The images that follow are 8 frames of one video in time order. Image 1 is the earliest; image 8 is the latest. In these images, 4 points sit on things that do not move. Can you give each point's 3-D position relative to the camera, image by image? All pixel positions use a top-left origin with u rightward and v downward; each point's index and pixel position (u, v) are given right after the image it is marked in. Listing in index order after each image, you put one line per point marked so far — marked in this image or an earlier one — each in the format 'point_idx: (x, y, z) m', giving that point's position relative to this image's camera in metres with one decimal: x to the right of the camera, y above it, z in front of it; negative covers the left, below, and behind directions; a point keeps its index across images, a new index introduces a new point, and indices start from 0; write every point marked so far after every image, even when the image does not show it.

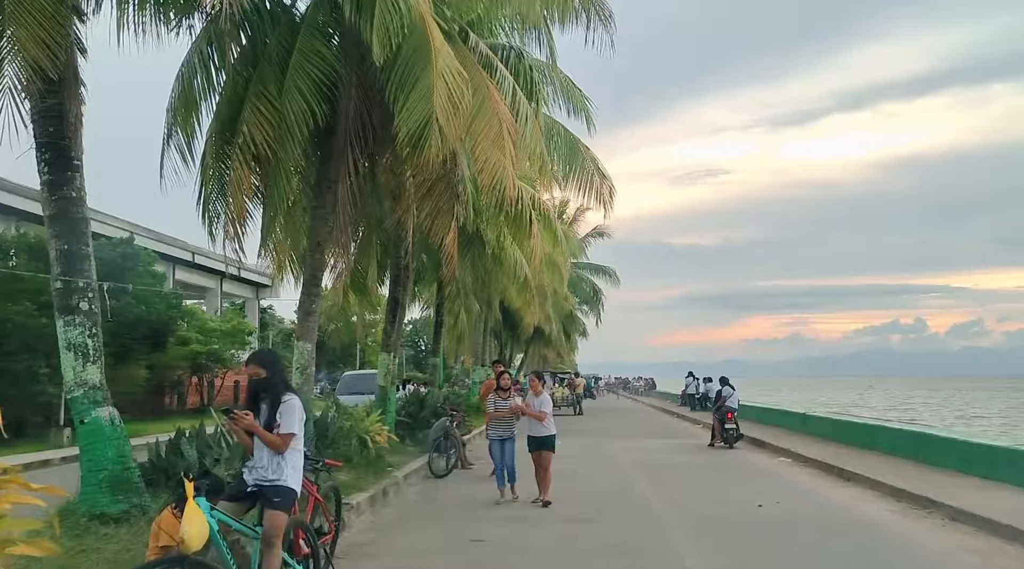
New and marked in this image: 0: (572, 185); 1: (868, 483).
0: (+1.0, +1.7, +15.7) m
1: (+5.3, -3.0, +13.8) m
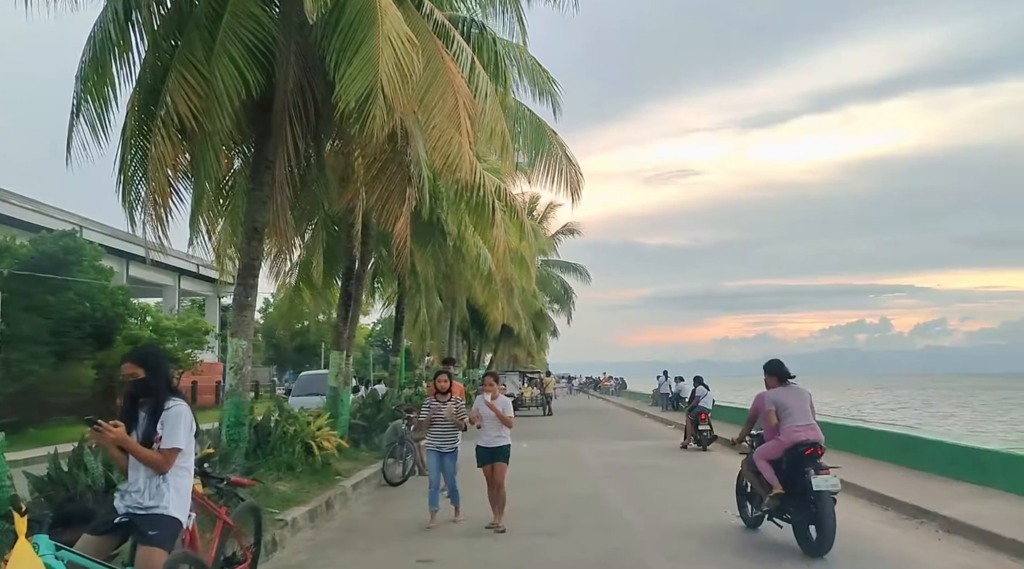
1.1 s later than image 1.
0: (+0.4, +1.8, +14.7) m
1: (+4.8, -2.9, +13.0) m
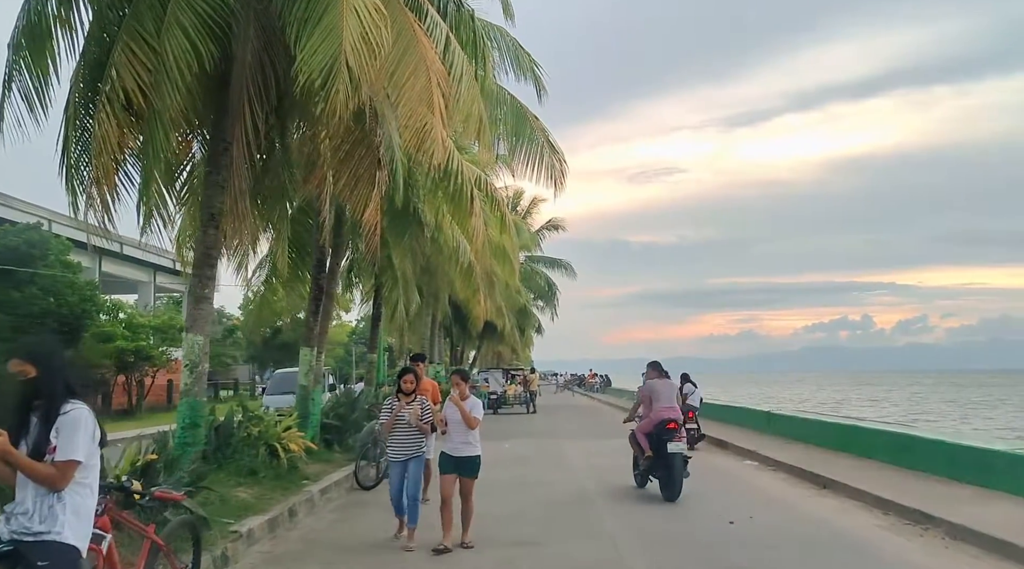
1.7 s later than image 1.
0: (+0.1, +1.9, +14.0) m
1: (+4.5, -2.8, +12.4) m
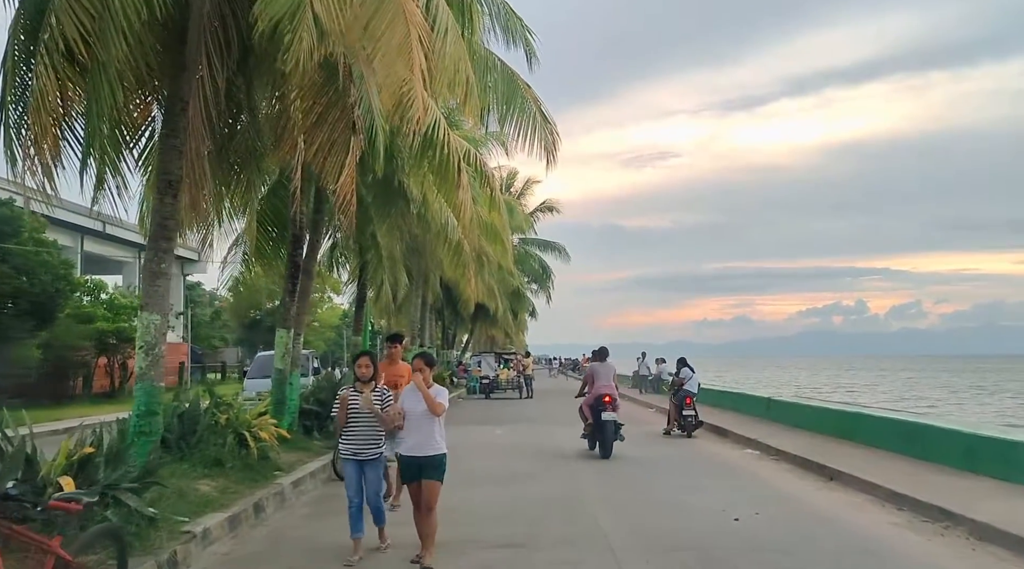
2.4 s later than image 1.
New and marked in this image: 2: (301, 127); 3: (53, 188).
0: (-0.1, +2.2, +13.2) m
1: (+4.4, -2.5, +11.6) m
2: (-2.1, +1.6, +9.3) m
3: (-3.9, +0.8, +7.7) m
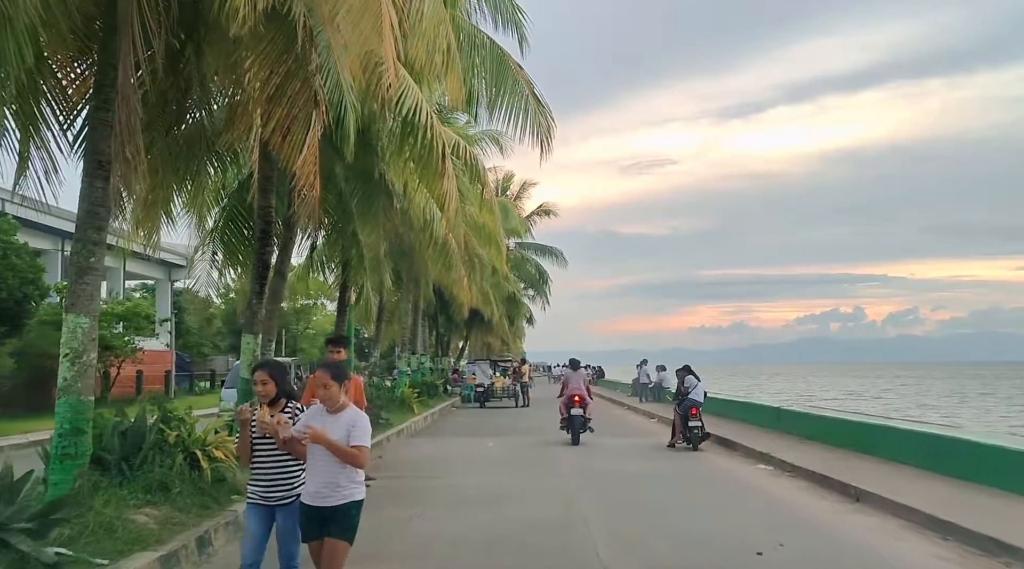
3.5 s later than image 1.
0: (-0.2, +2.2, +12.0) m
1: (+4.2, -2.5, +10.4) m
2: (-2.2, +1.6, +8.1) m
3: (-4.0, +0.8, +6.5) m
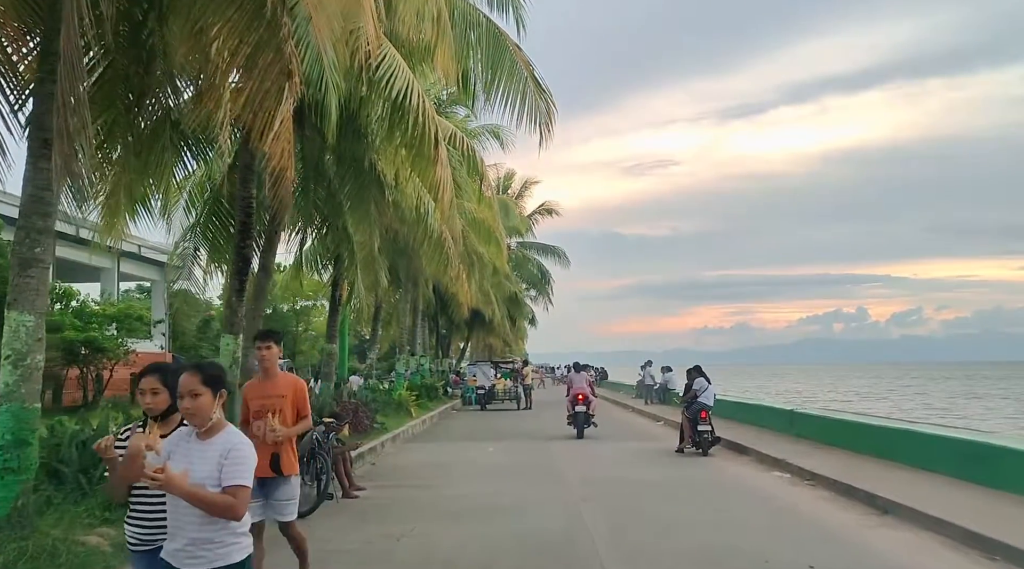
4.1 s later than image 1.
0: (-0.2, +2.2, +11.2) m
1: (+4.2, -2.4, +9.6) m
2: (-2.3, +1.6, +7.3) m
3: (-4.0, +0.9, +5.7) m
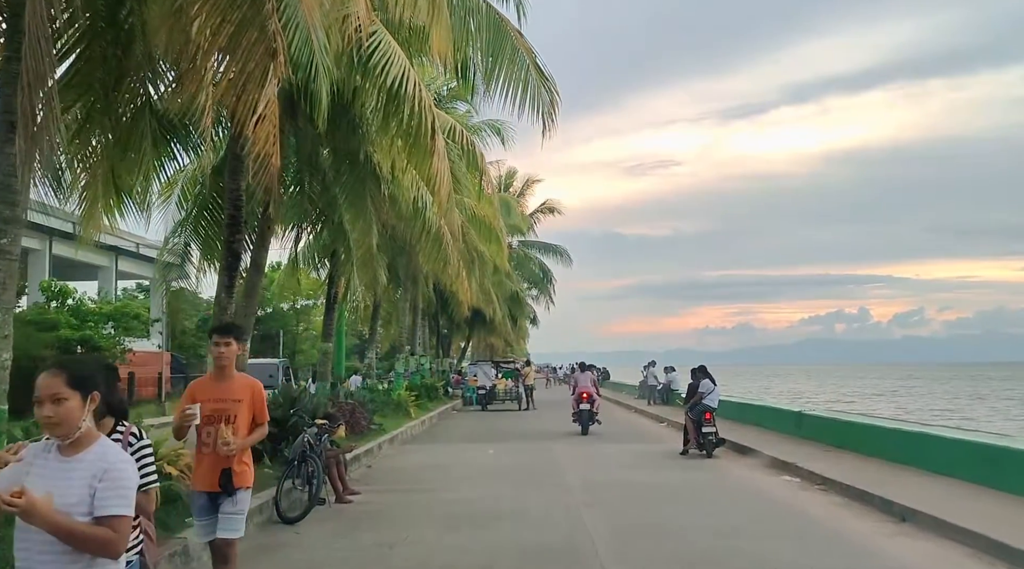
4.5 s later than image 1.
0: (-0.2, +2.3, +10.8) m
1: (+4.2, -2.4, +9.1) m
2: (-2.3, +1.7, +6.9) m
3: (-4.0, +0.9, +5.3) m
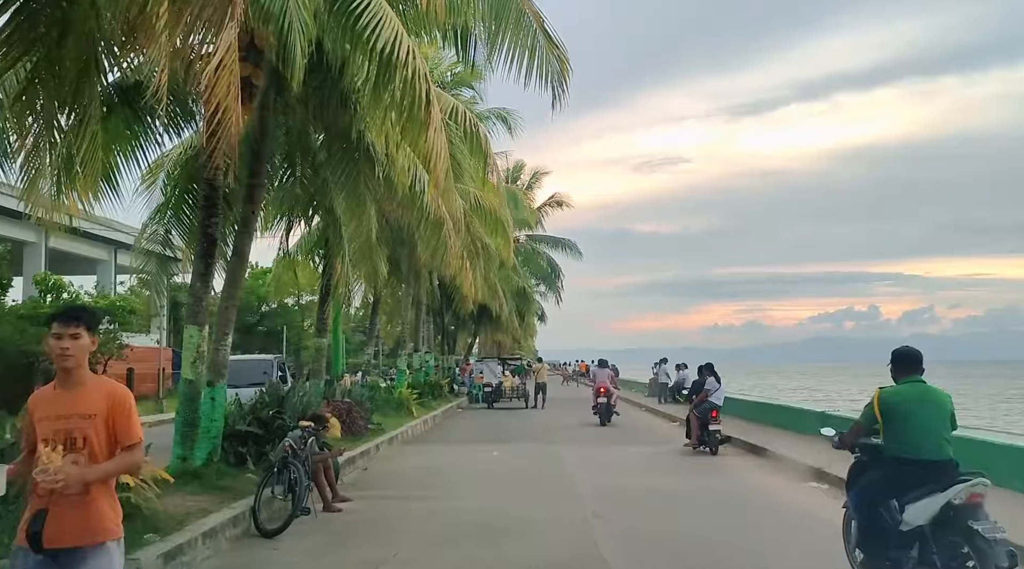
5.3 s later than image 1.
0: (-0.1, +2.4, +9.8) m
1: (+4.3, -2.3, +8.2) m
2: (-2.2, +1.8, +5.9) m
3: (-4.0, +1.0, +4.4) m
